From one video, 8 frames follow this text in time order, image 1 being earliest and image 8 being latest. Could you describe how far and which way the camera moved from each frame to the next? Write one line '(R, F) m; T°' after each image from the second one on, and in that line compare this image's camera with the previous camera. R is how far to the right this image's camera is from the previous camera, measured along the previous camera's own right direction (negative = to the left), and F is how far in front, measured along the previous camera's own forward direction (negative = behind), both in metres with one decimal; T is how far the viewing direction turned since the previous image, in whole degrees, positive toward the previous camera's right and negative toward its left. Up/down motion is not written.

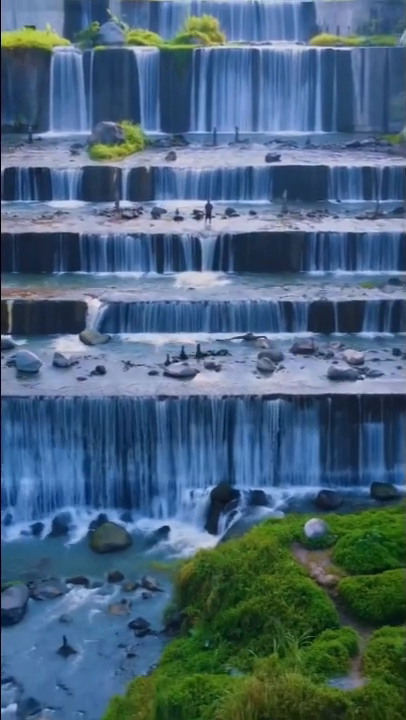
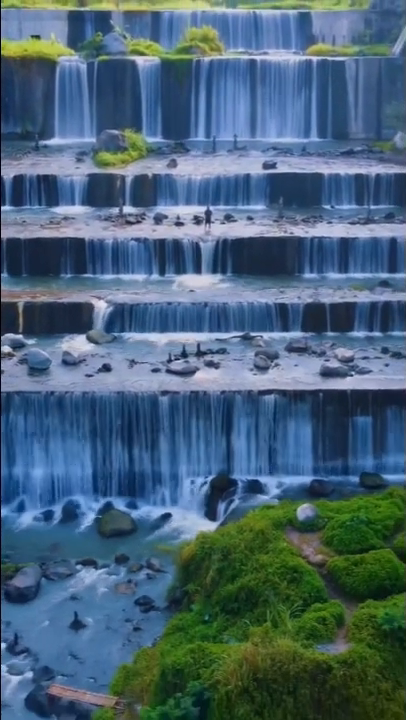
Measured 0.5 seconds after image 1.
(0.0, -0.4) m; 0°
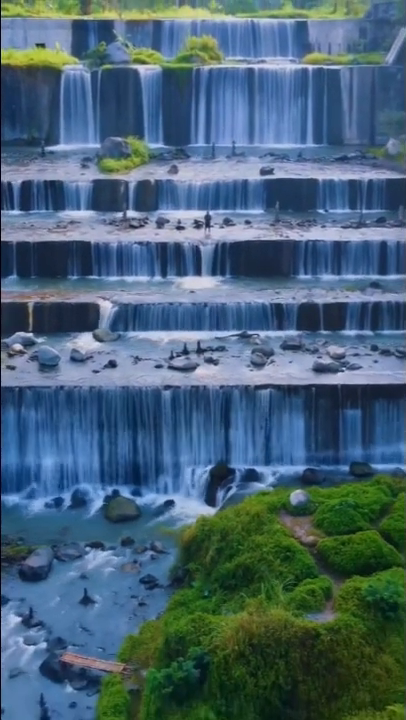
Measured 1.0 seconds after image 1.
(0.0, -0.4) m; 0°
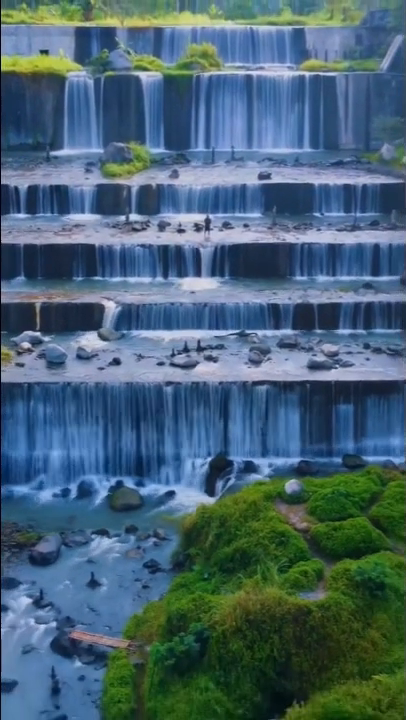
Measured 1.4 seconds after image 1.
(0.0, -0.3) m; 0°
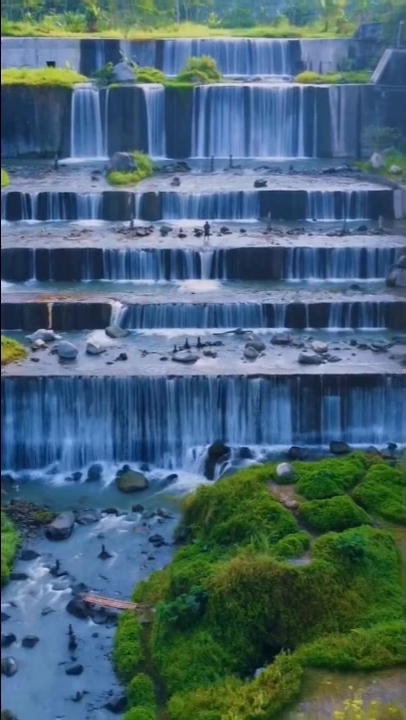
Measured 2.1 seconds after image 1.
(0.0, -0.6) m; 0°
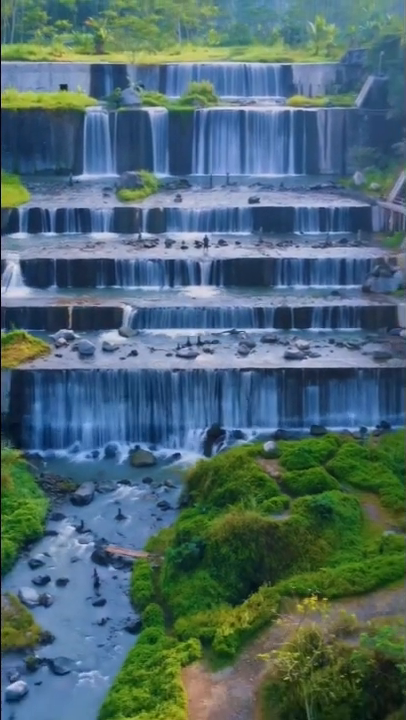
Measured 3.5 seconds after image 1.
(0.0, -1.3) m; 0°
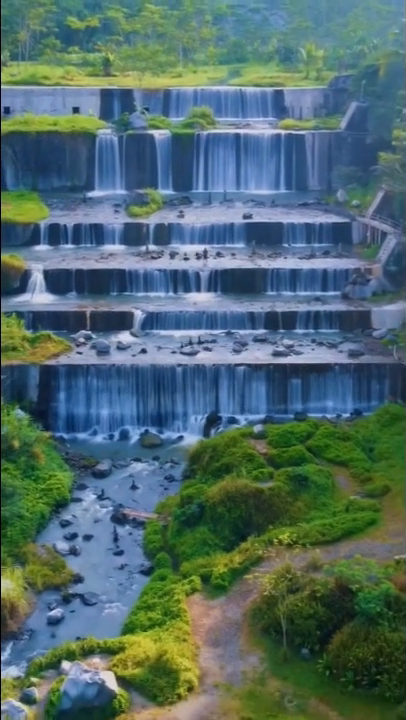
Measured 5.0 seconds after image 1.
(0.0, -1.5) m; 0°
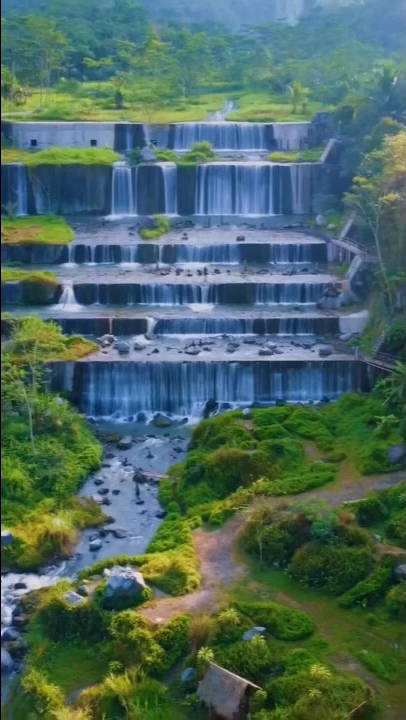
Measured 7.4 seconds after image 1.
(0.0, -2.6) m; 0°
